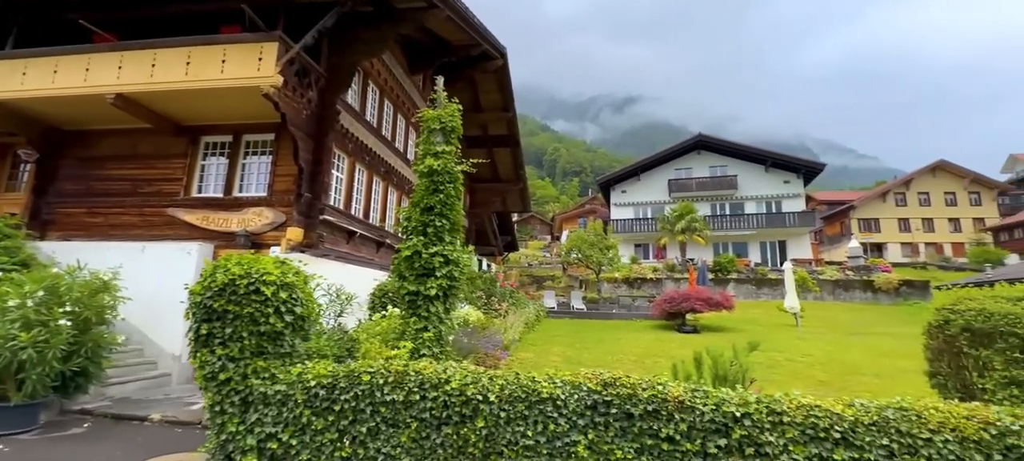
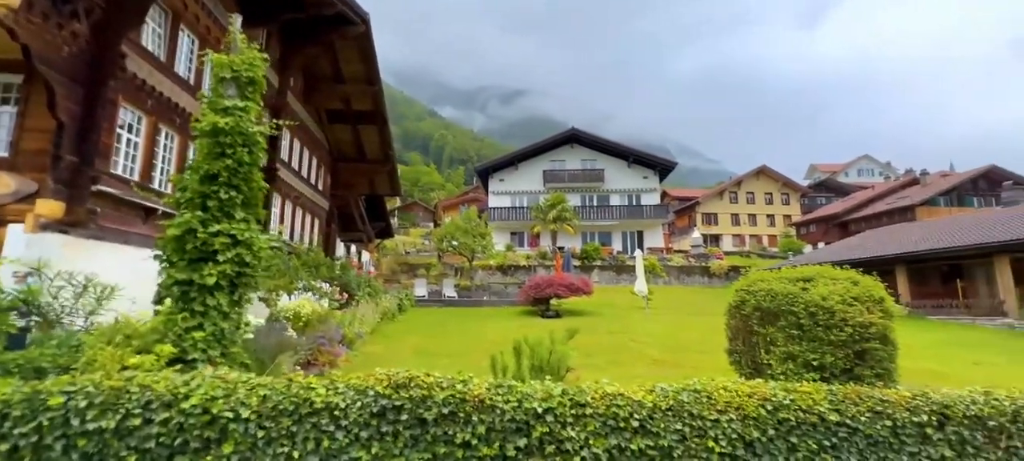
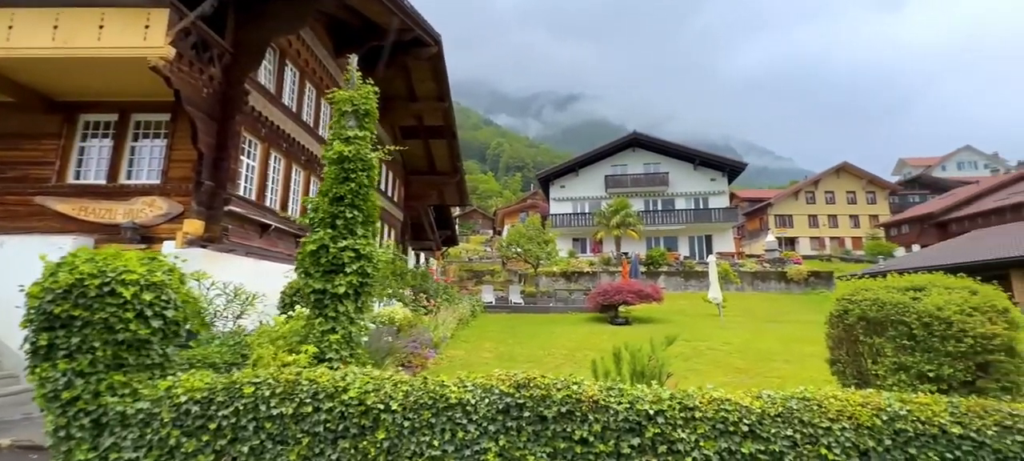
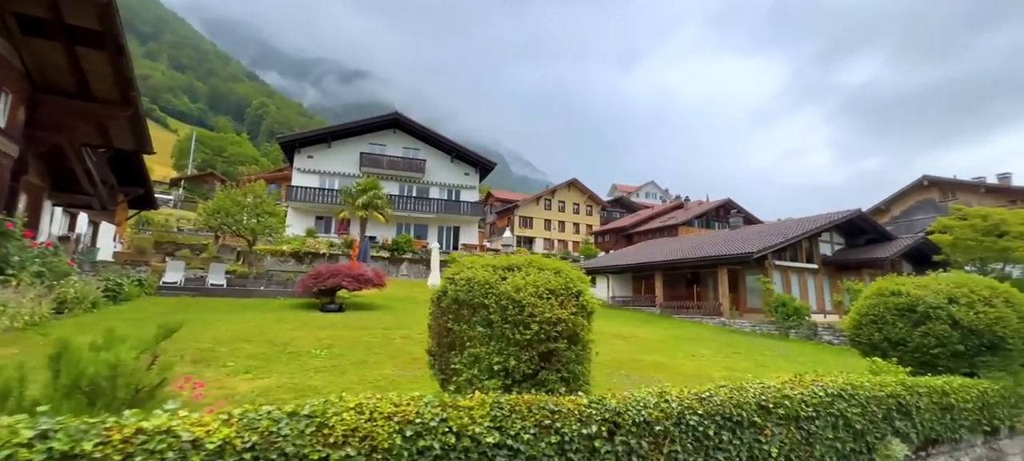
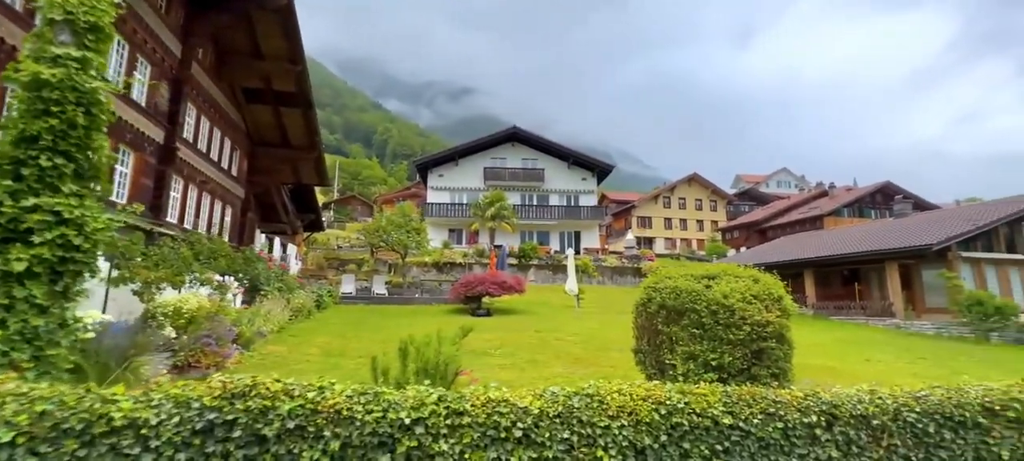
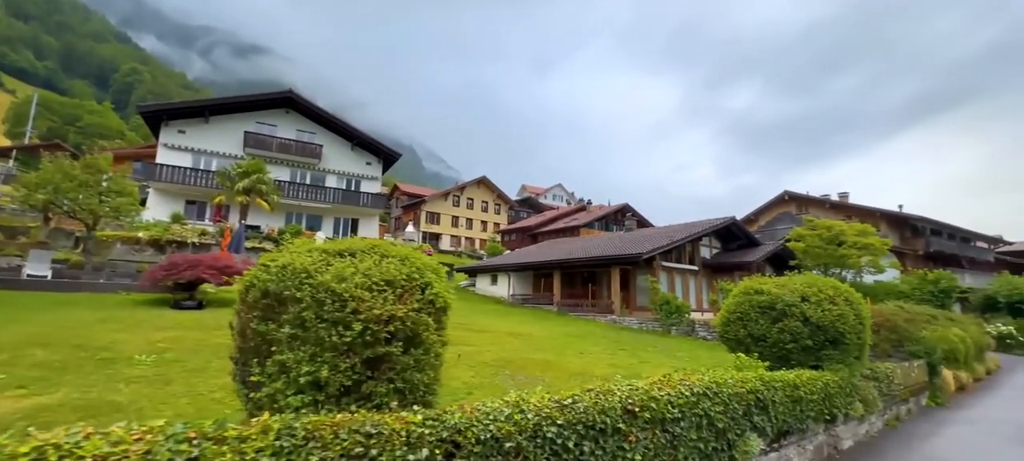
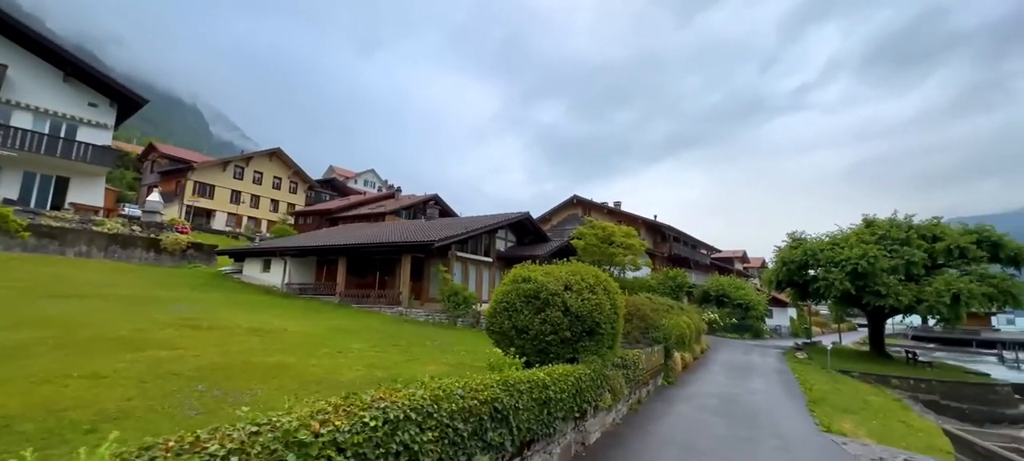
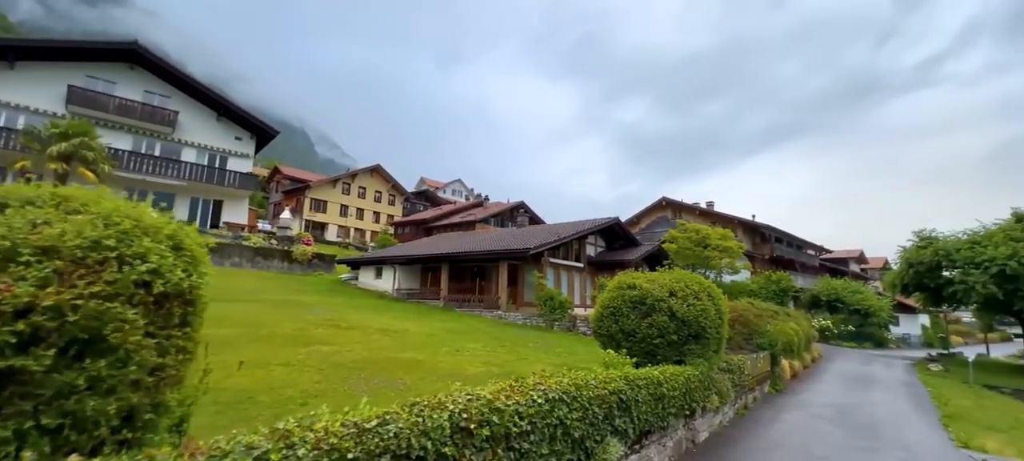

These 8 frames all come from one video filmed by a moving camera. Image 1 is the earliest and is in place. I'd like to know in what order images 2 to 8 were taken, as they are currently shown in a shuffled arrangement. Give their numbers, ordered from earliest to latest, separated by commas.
3, 2, 5, 4, 6, 8, 7
